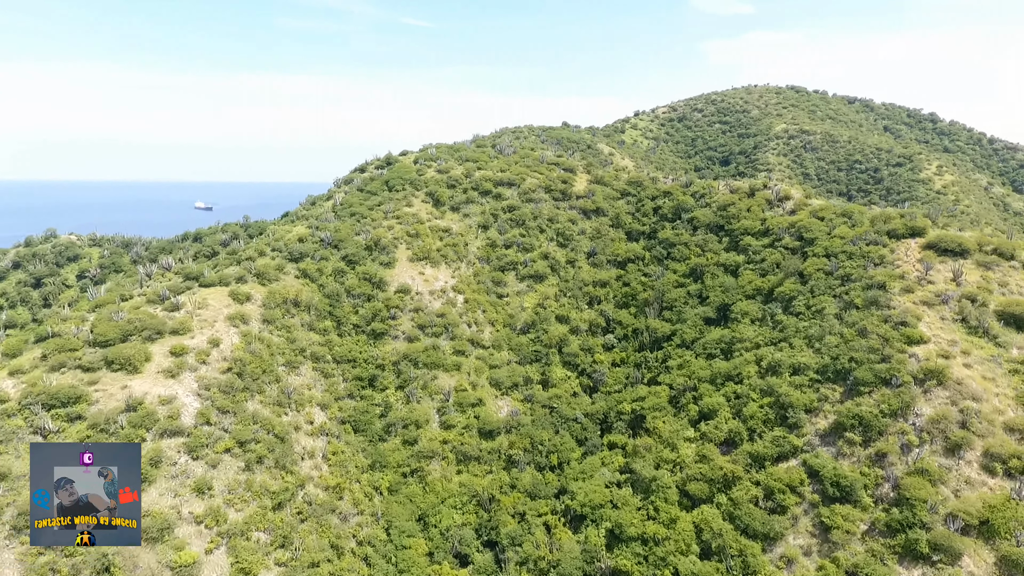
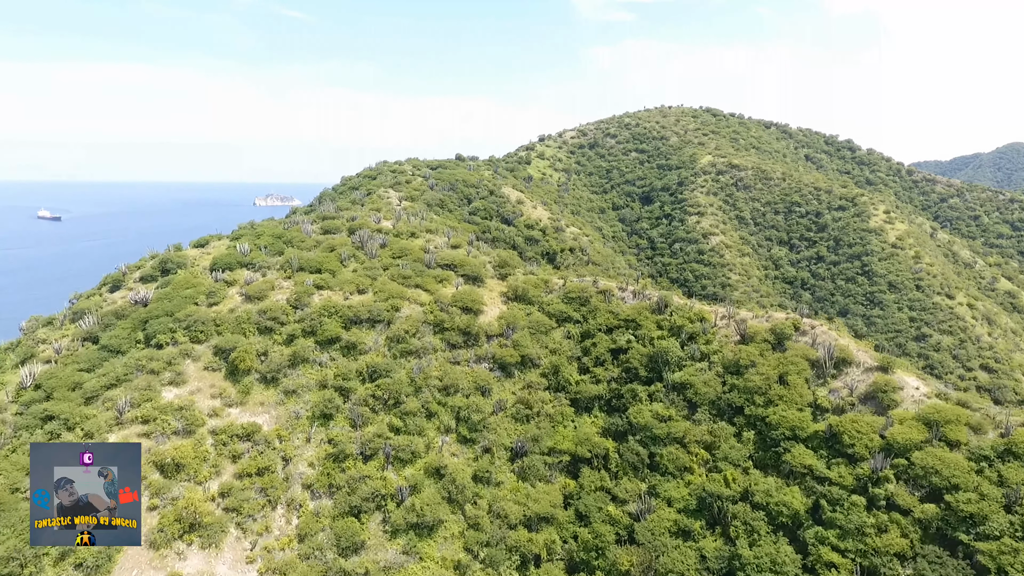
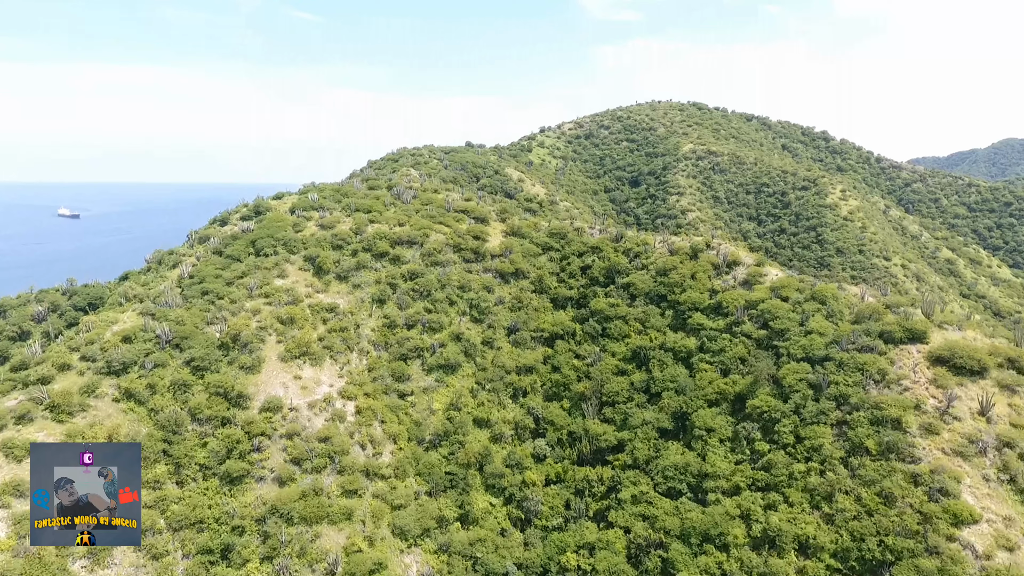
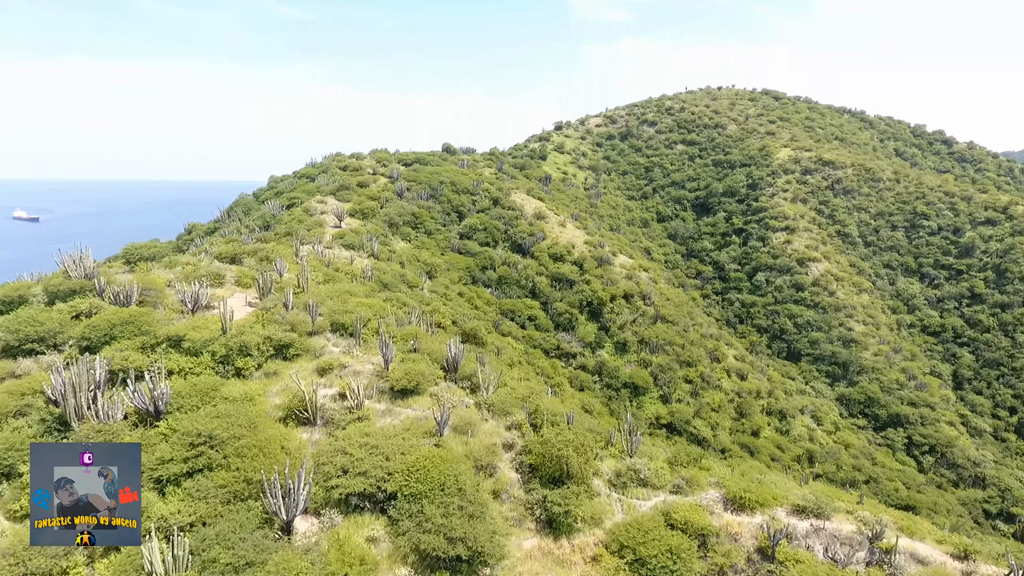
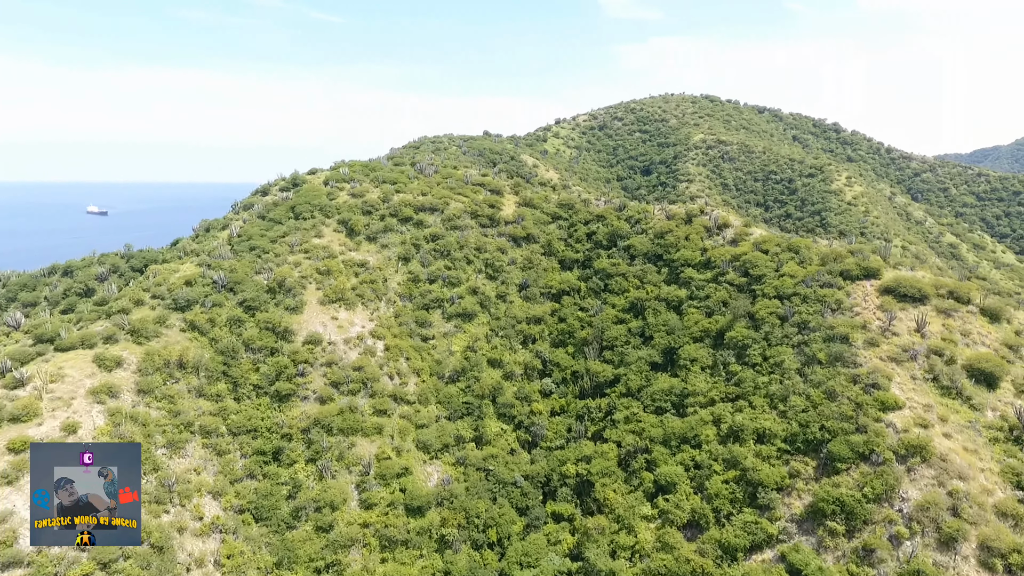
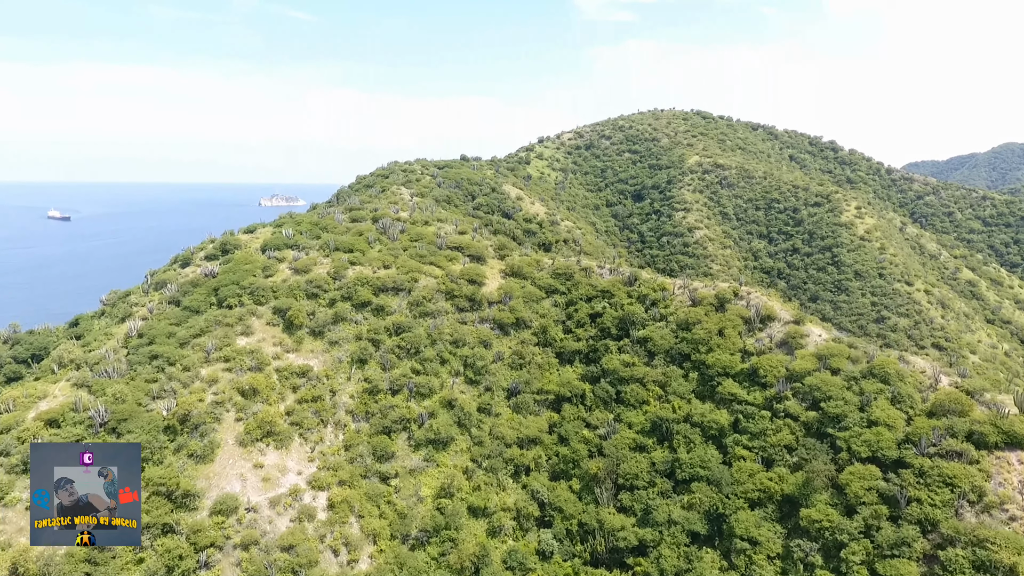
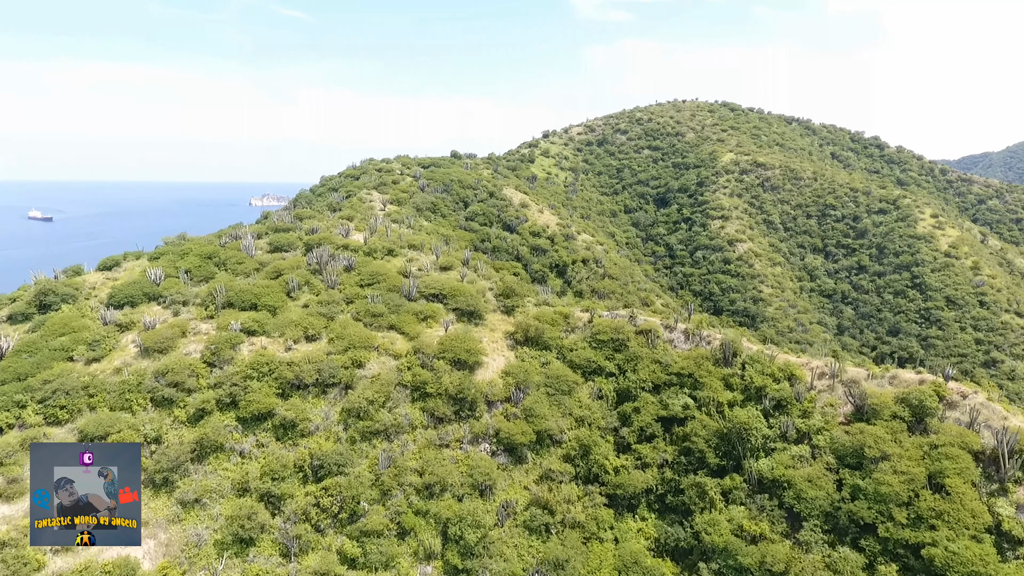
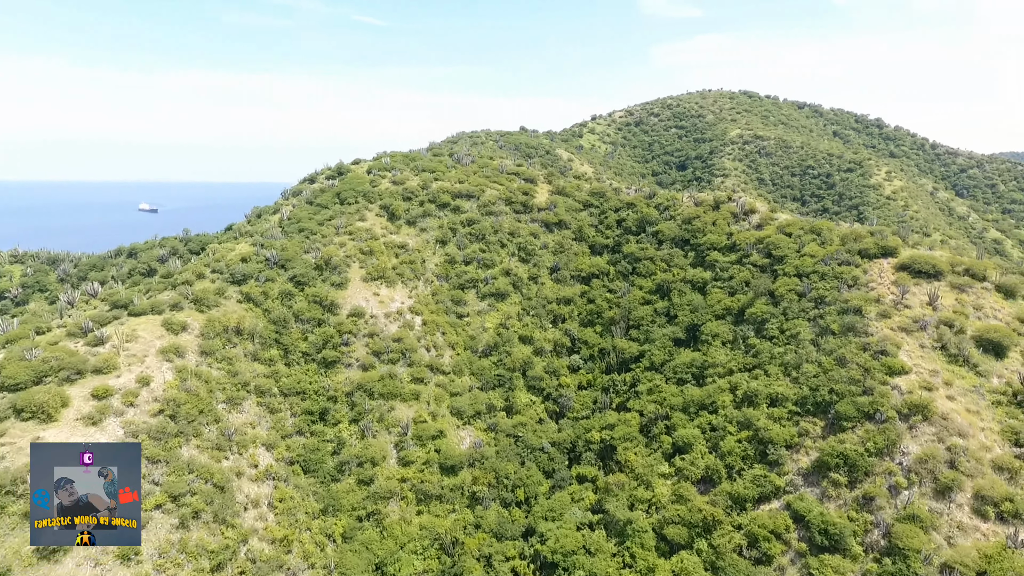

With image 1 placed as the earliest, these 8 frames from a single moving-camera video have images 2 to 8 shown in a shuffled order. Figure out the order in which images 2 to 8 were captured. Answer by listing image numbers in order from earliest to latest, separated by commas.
8, 5, 3, 6, 2, 7, 4
